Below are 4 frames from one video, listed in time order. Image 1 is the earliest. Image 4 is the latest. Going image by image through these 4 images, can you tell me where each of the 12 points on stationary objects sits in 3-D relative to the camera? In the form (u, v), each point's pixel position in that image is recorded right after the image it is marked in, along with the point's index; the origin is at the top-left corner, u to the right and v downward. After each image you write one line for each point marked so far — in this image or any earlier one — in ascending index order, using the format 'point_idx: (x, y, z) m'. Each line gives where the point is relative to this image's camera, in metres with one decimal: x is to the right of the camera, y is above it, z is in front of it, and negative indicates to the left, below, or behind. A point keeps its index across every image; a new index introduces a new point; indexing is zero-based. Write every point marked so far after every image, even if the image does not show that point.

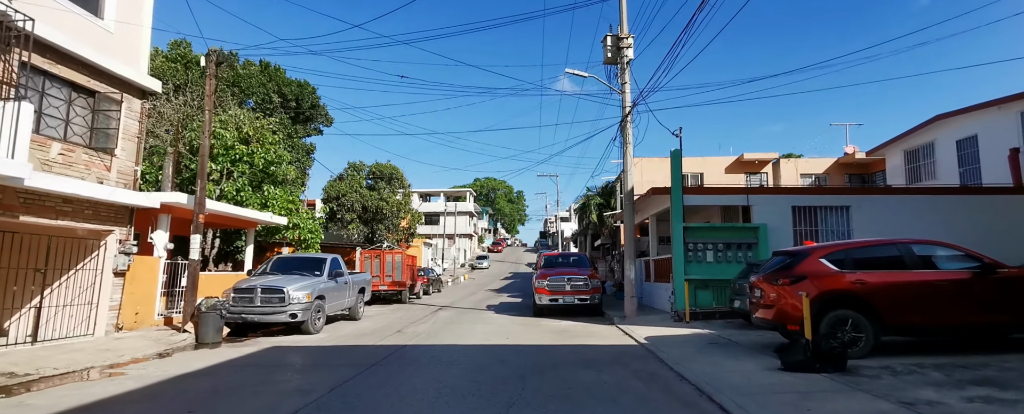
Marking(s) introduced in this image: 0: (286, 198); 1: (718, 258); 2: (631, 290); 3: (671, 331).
0: (-8.1, +0.3, +18.4) m
1: (+5.4, -1.4, +13.6) m
2: (+3.2, -2.2, +14.0) m
3: (+3.6, -2.8, +11.5) m
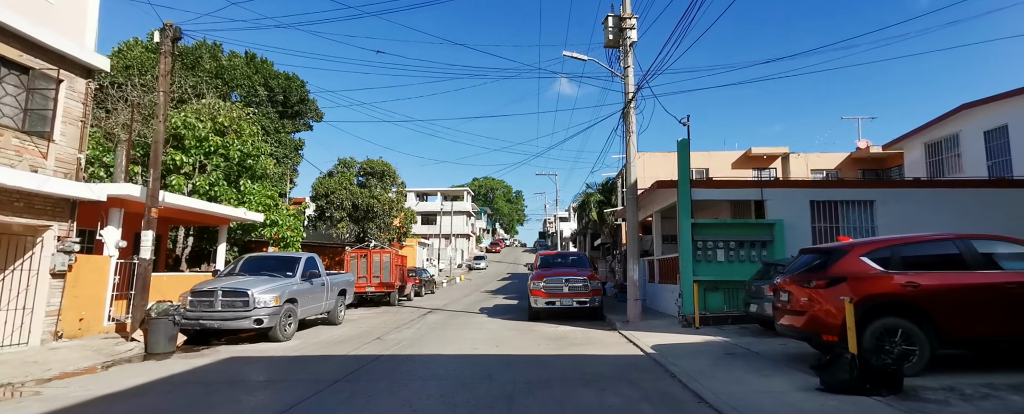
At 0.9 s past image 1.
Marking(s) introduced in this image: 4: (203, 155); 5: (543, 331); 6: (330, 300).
0: (-8.3, +0.5, +17.2) m
1: (+5.2, -1.2, +12.4) m
2: (+3.1, -2.1, +12.8) m
3: (+3.4, -2.6, +10.3) m
4: (-9.6, +1.6, +16.1) m
5: (+0.7, -3.0, +12.4) m
6: (-4.8, -2.4, +13.5) m
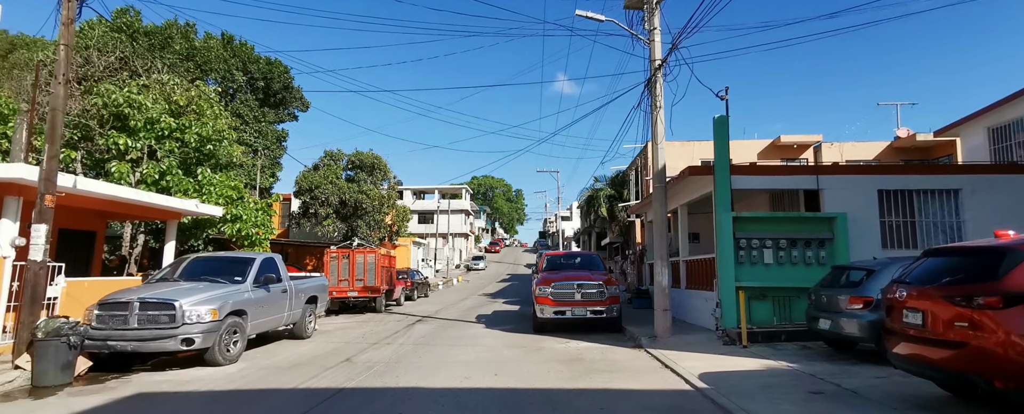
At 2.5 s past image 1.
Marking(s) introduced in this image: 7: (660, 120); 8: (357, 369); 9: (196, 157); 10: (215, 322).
0: (-8.2, +0.7, +14.9) m
1: (+5.3, -1.0, +10.1) m
2: (+3.1, -1.9, +10.5) m
3: (+3.4, -2.4, +8.1) m
4: (-9.6, +1.8, +13.9) m
5: (+0.8, -2.8, +10.1) m
6: (-4.7, -2.2, +11.3) m
7: (+3.2, +1.8, +11.0) m
8: (-2.6, -2.7, +8.5) m
9: (-9.1, +1.4, +14.9) m
10: (-4.8, -1.9, +8.3) m
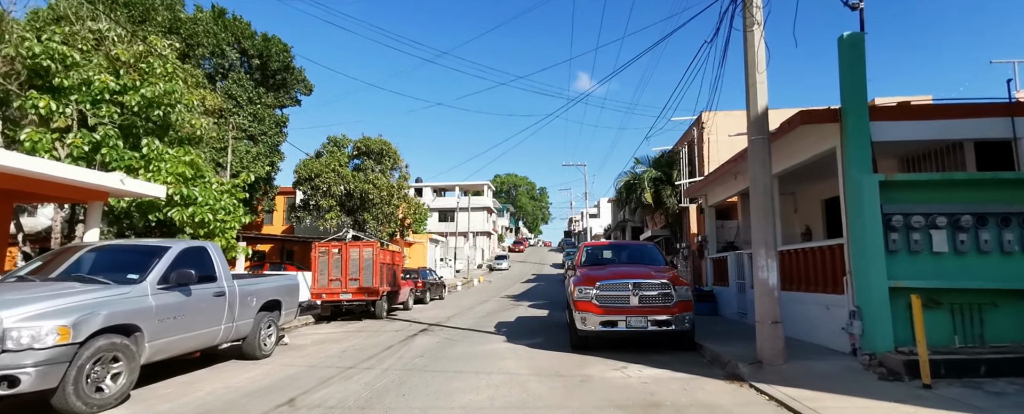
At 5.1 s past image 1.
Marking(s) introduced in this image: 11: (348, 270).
0: (-7.6, +1.1, +11.9) m
1: (+5.7, -0.5, +6.6) m
2: (+3.5, -1.4, +7.0) m
3: (+3.8, -1.9, +4.6) m
4: (-9.0, +2.2, +11.0) m
5: (+1.2, -2.3, +6.7) m
6: (-4.2, -1.8, +8.1) m
7: (+3.6, +2.4, +7.5) m
8: (-2.2, -2.2, +5.3) m
9: (-8.5, +1.8, +11.9) m
10: (-4.4, -1.4, +5.2) m
11: (-4.6, -1.8, +14.5) m
